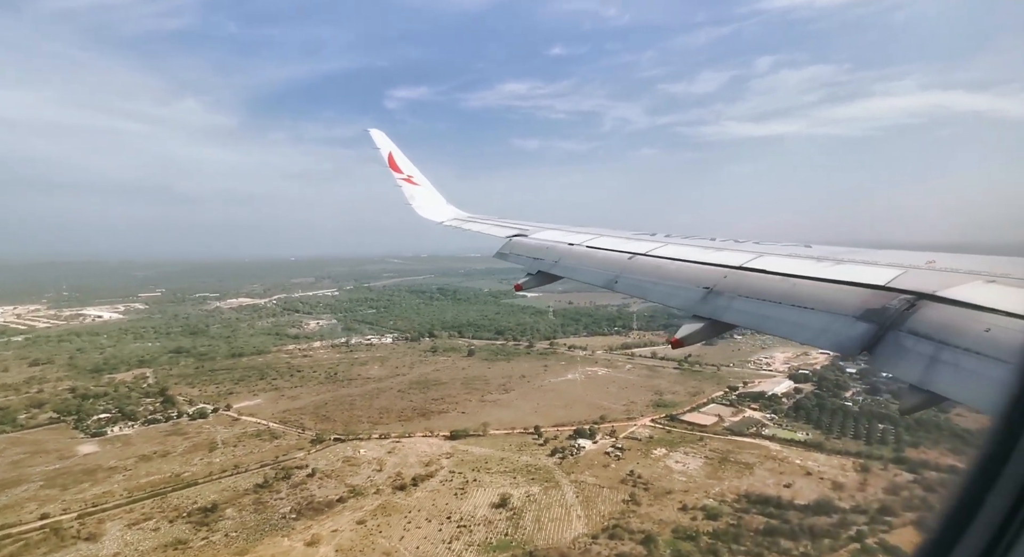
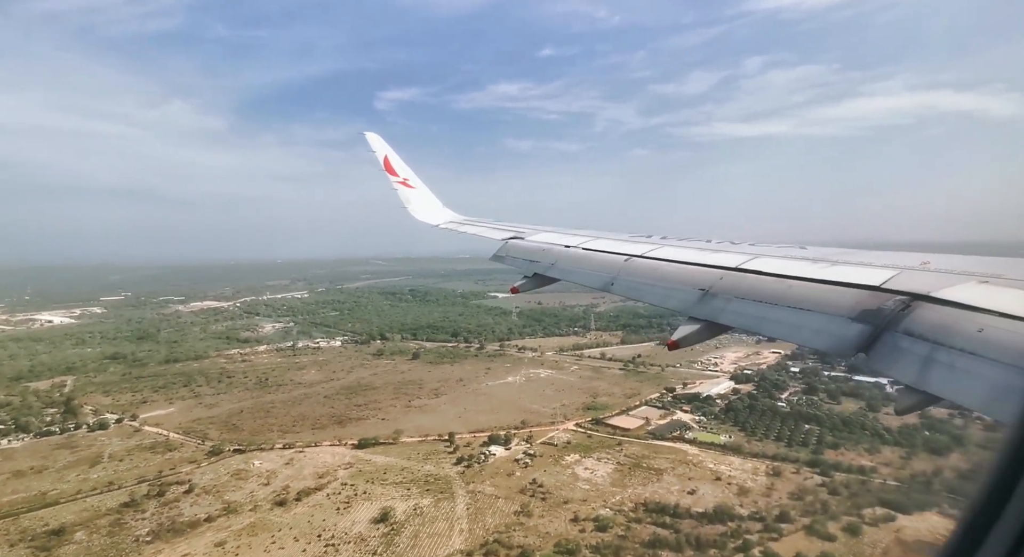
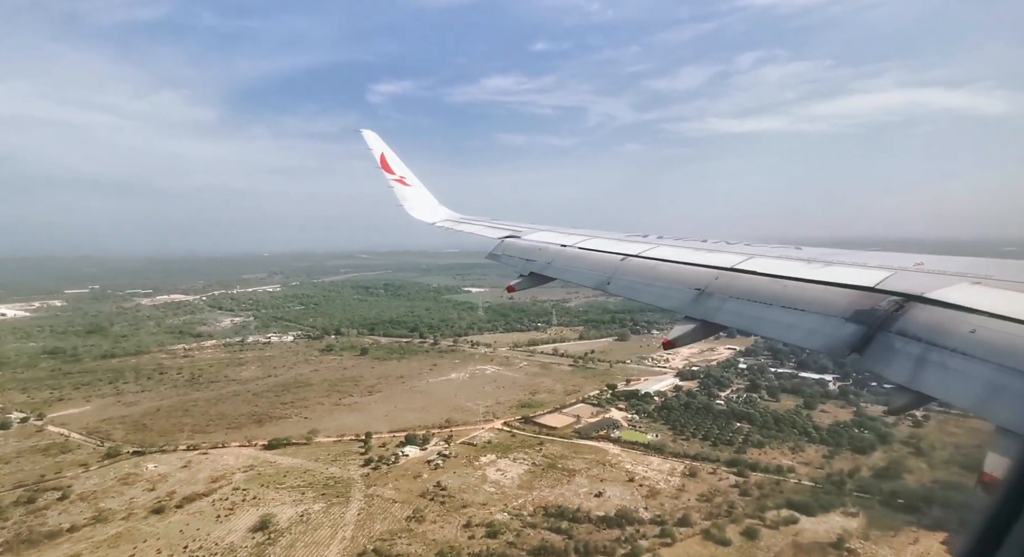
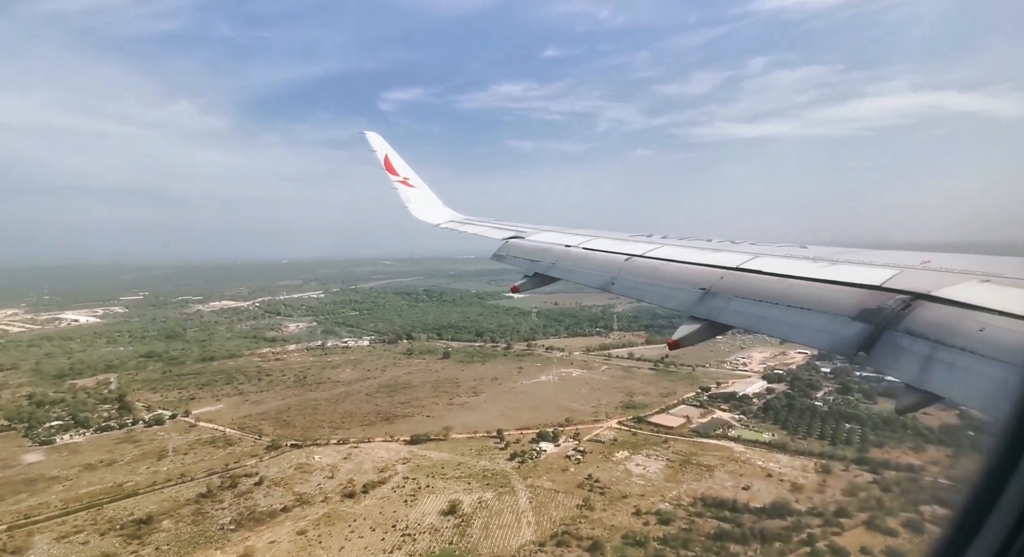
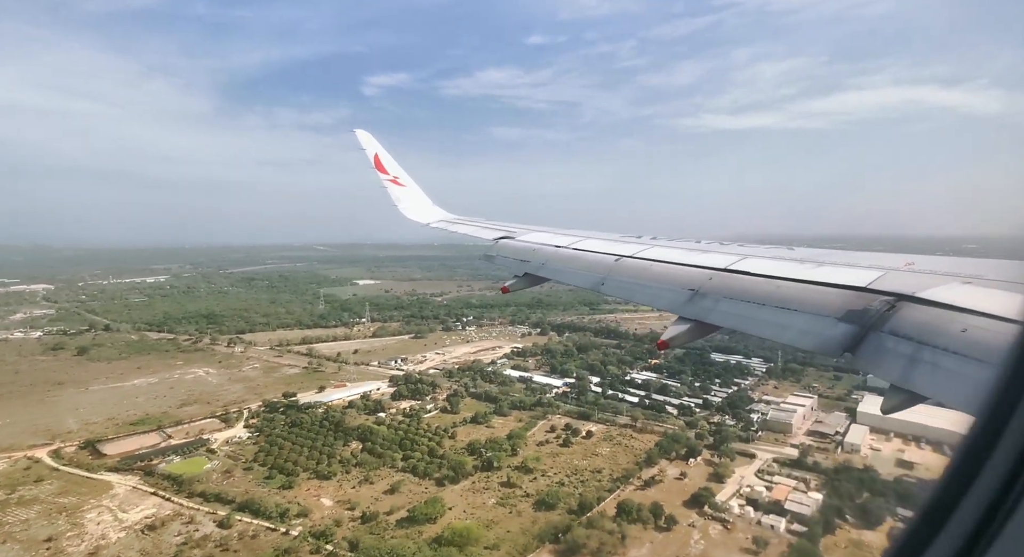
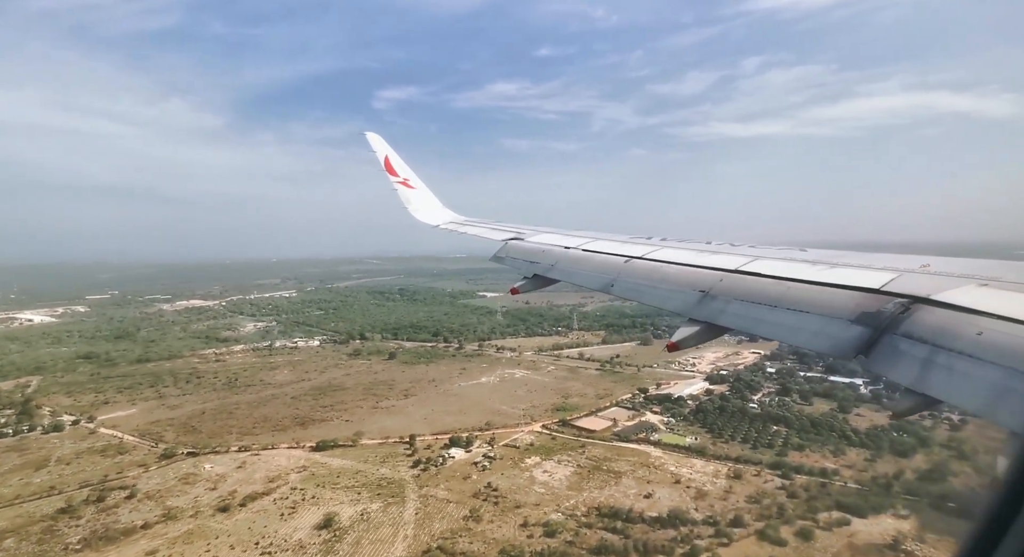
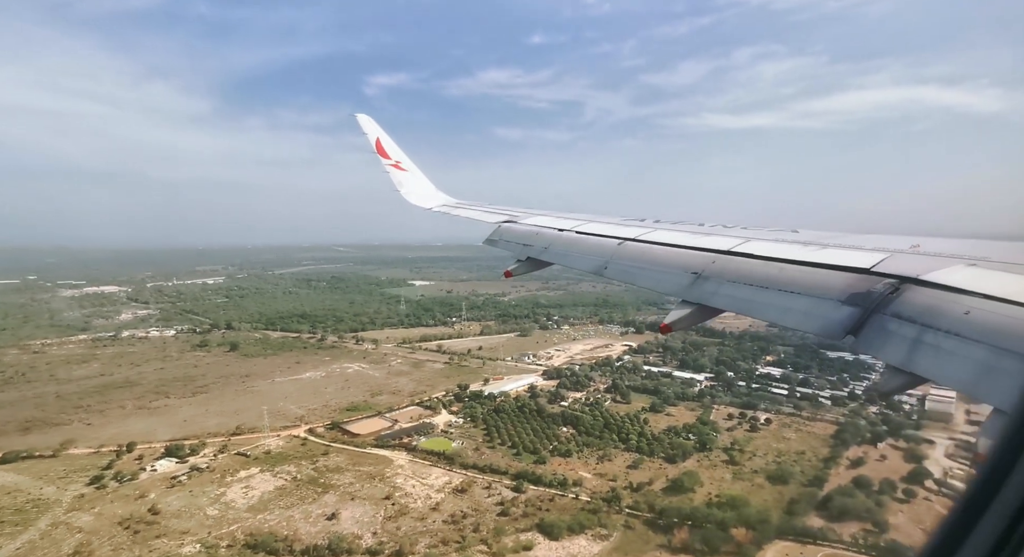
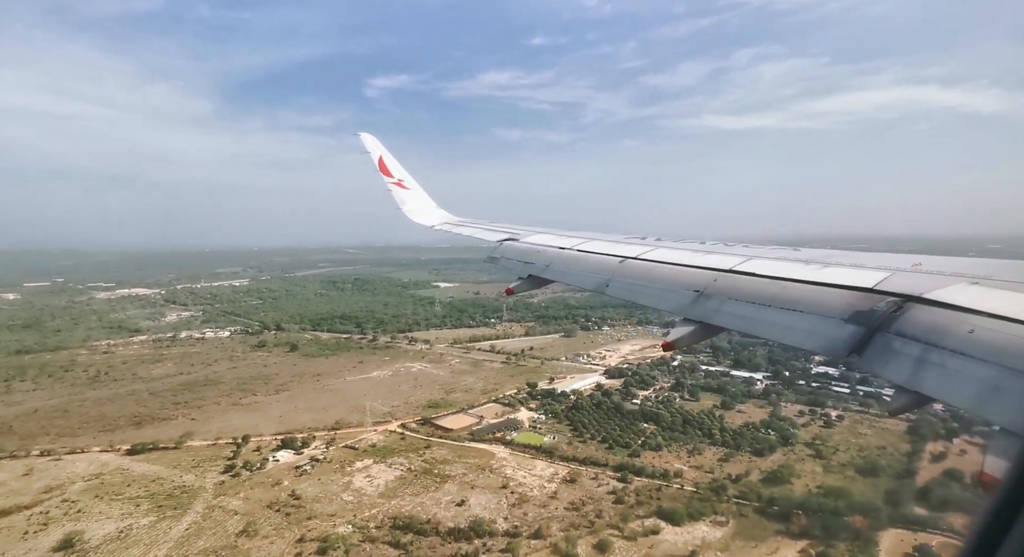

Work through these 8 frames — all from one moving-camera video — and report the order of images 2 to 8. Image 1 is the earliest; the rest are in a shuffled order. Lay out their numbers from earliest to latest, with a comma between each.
4, 2, 6, 3, 8, 7, 5
